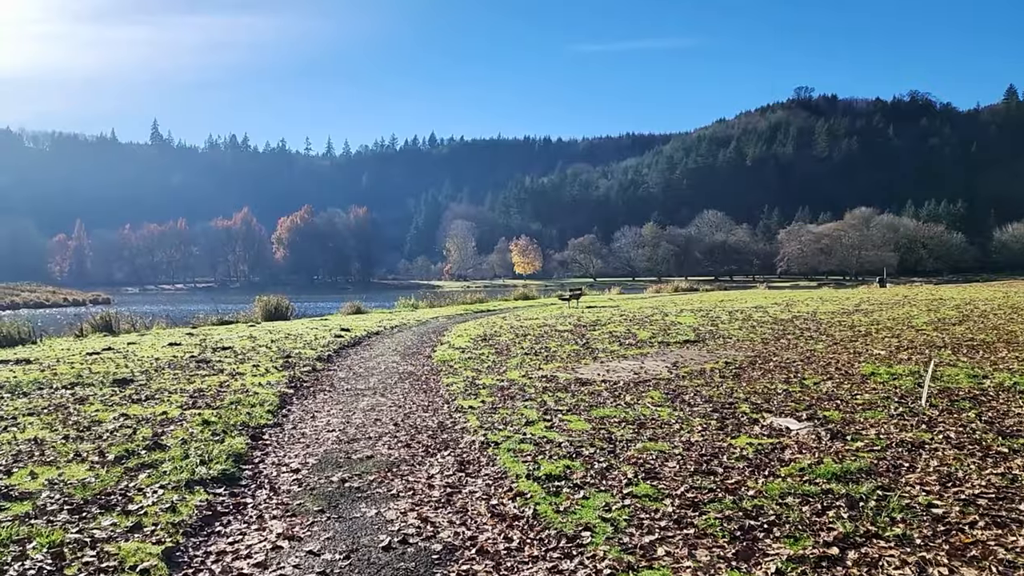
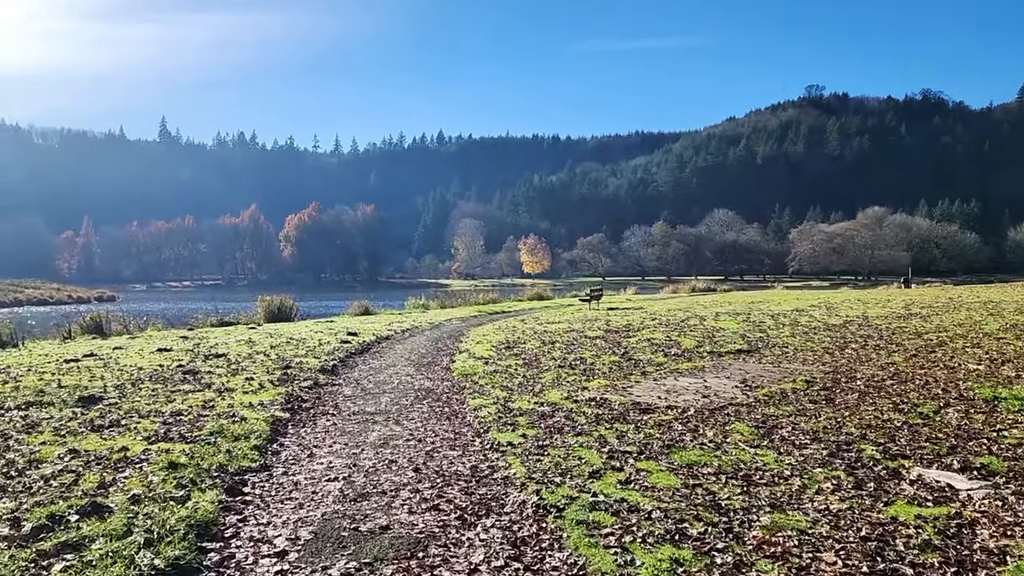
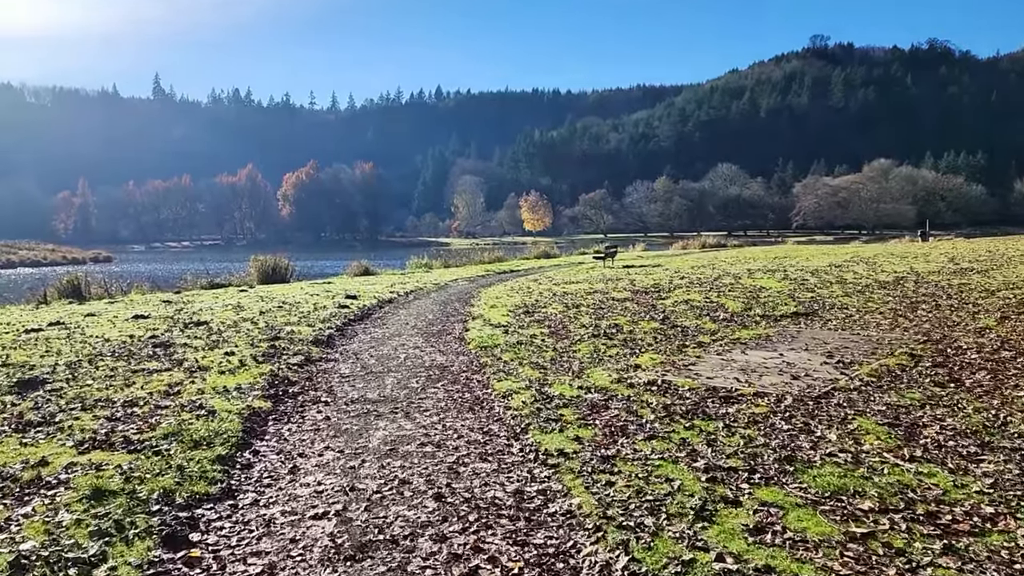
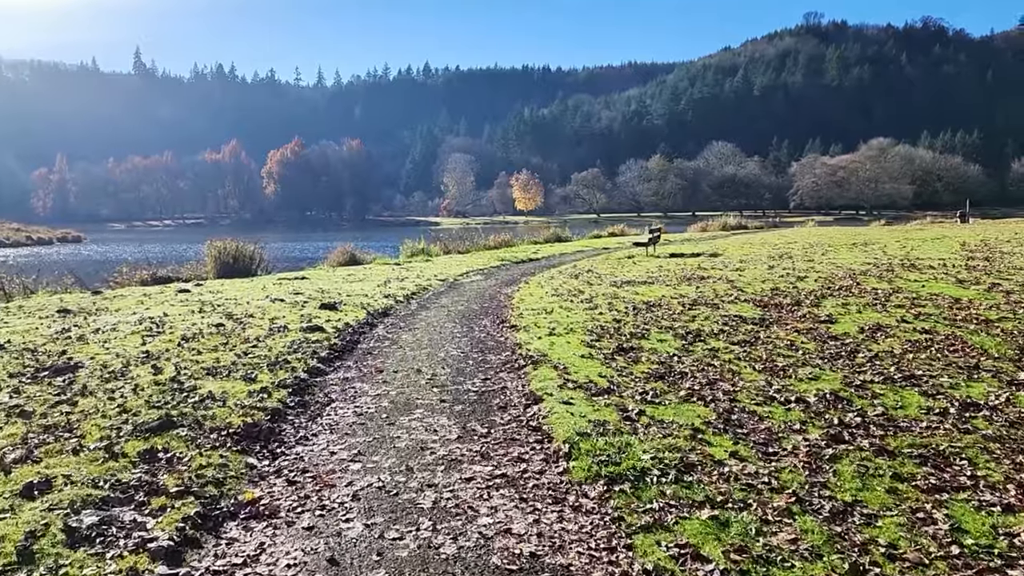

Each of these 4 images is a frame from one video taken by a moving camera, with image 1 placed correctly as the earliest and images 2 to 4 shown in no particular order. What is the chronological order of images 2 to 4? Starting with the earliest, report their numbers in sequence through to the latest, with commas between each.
2, 3, 4
